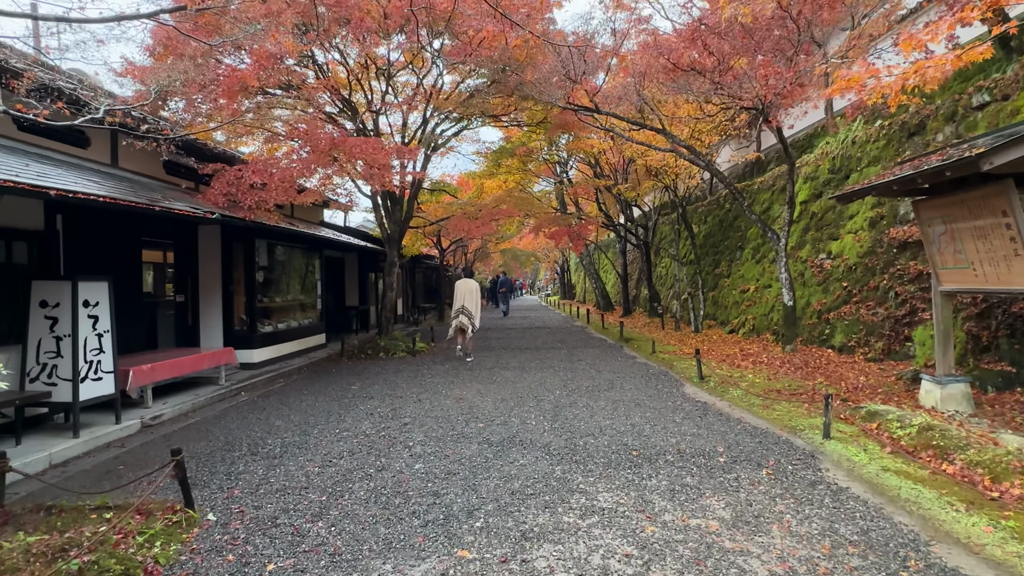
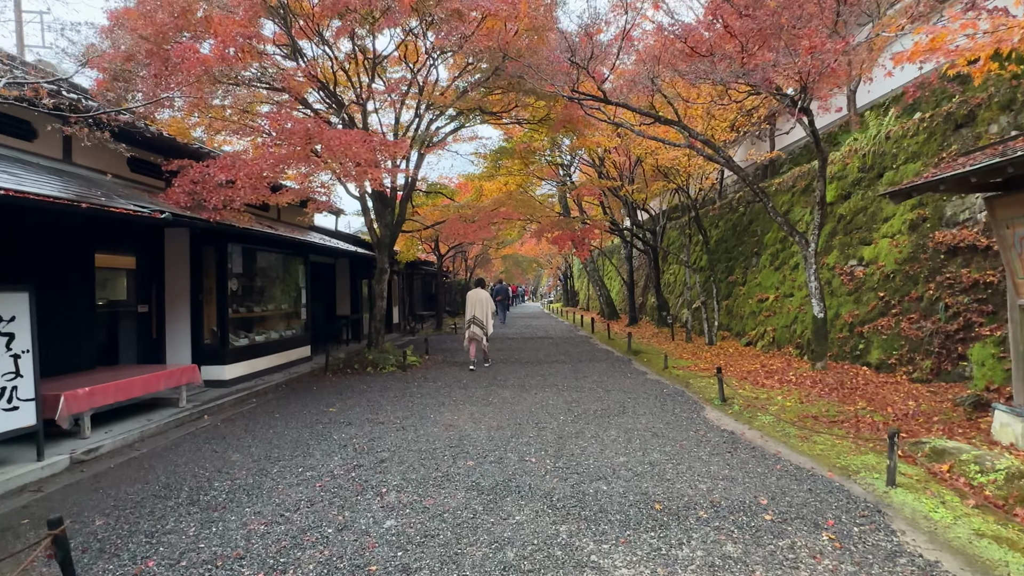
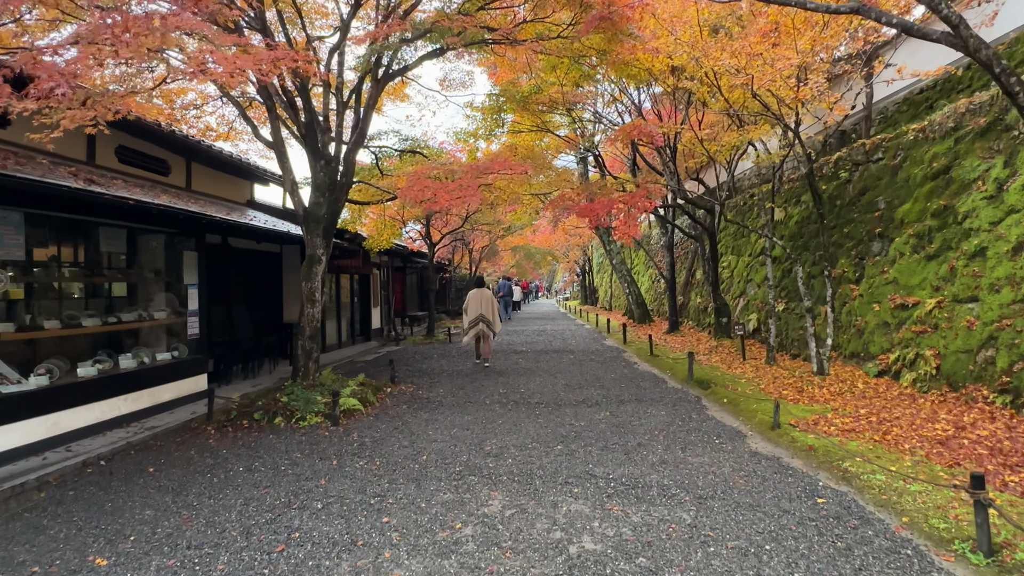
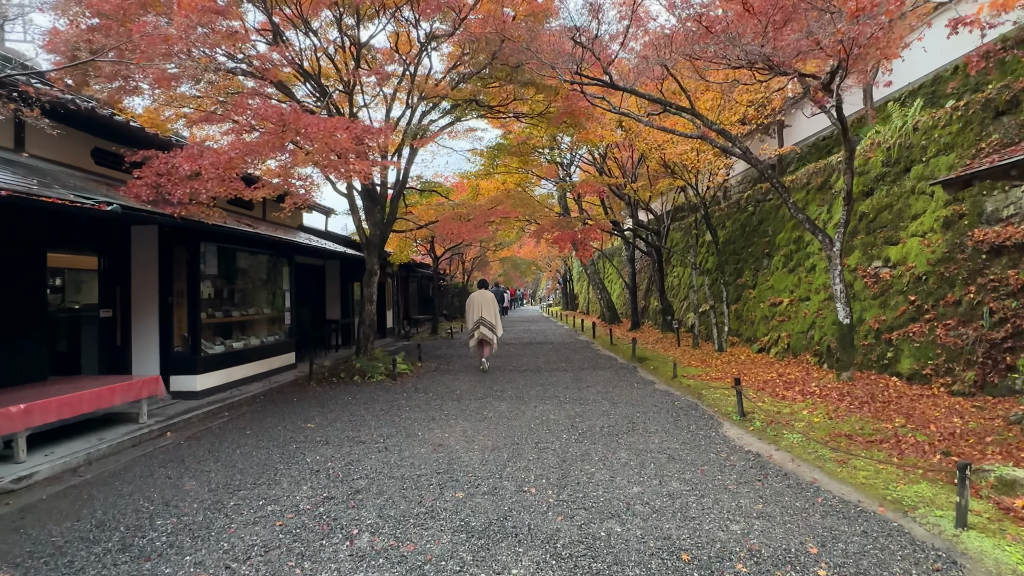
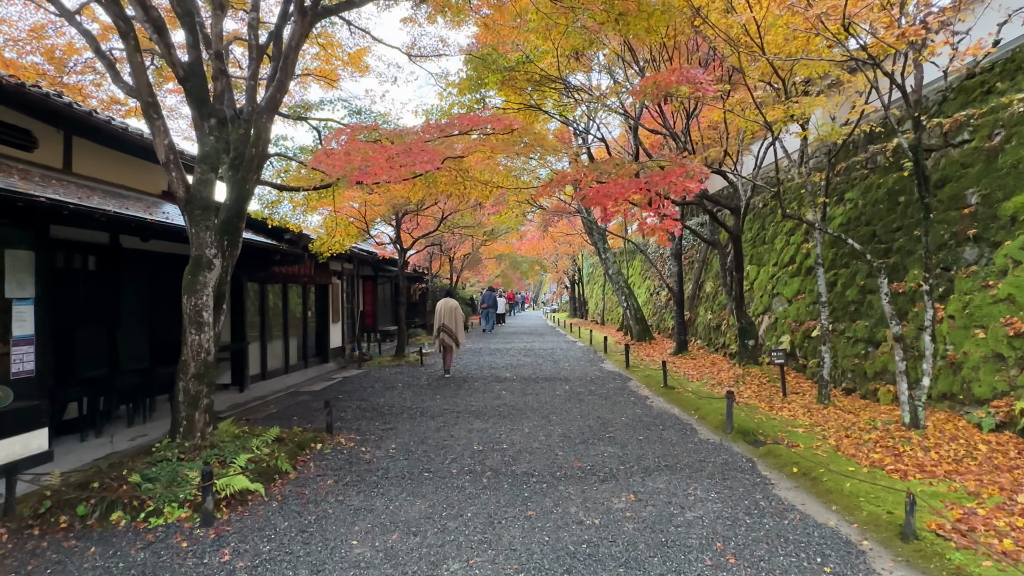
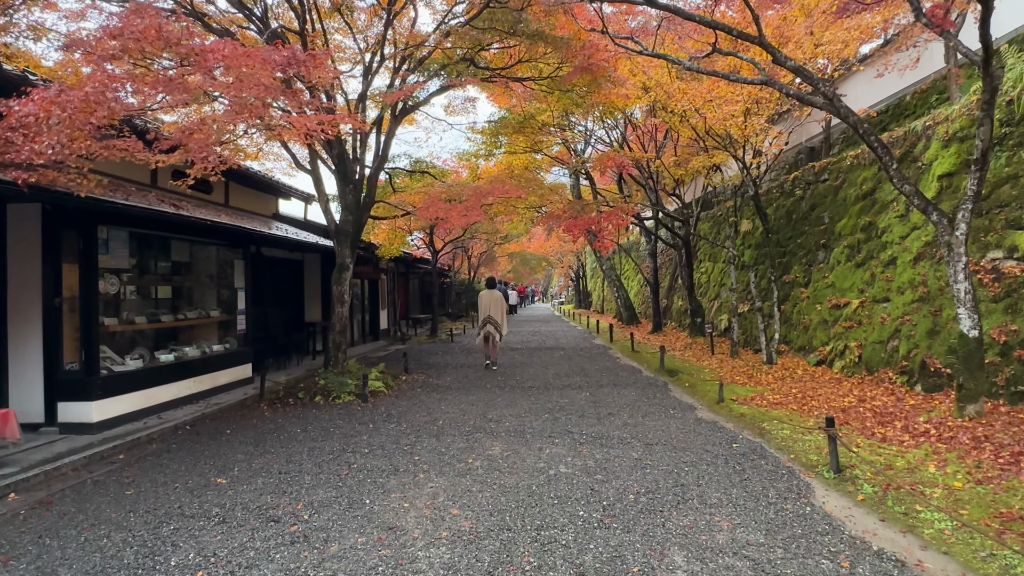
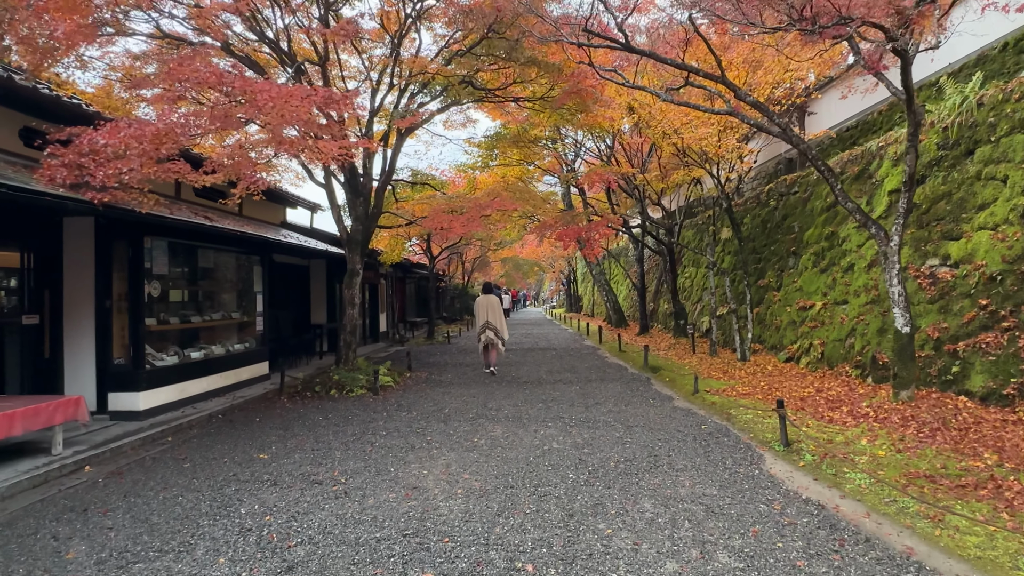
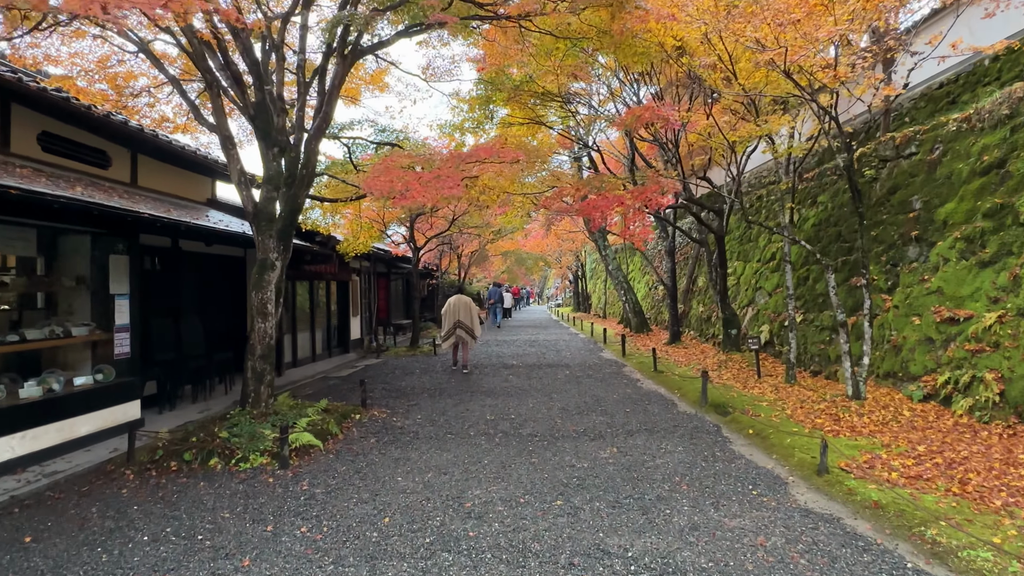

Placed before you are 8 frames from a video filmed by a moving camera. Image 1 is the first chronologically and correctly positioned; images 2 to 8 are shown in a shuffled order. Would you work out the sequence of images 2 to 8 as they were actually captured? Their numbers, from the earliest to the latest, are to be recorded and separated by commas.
2, 4, 7, 6, 3, 8, 5
